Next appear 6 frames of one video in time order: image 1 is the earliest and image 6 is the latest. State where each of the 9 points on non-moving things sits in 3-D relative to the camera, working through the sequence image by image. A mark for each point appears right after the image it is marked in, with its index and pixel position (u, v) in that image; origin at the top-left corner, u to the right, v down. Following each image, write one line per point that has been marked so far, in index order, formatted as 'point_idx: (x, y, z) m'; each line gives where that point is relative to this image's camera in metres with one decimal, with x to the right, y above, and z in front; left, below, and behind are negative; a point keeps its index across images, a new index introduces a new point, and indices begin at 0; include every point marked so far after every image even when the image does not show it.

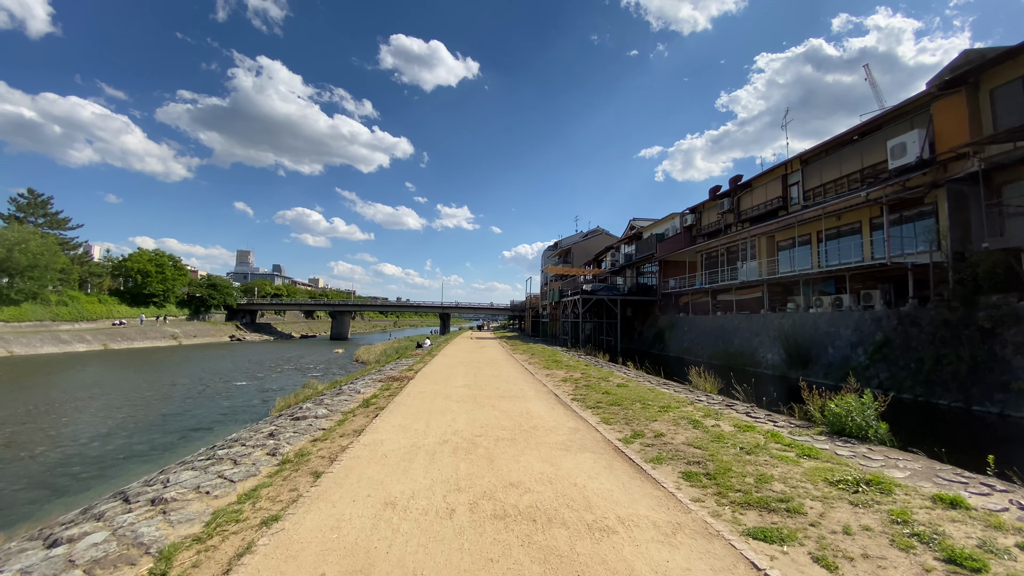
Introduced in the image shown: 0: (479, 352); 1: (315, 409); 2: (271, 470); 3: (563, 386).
0: (-1.4, -2.8, +18.5) m
1: (-4.0, -2.4, +8.6) m
2: (-2.8, -2.1, +5.0) m
3: (+1.2, -2.3, +10.1) m
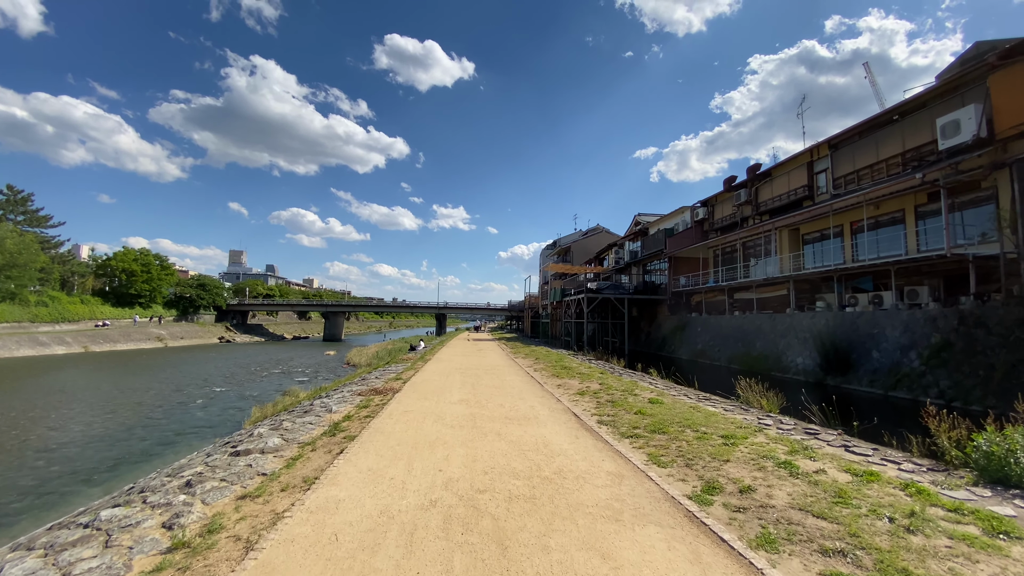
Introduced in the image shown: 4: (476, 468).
0: (-1.3, -2.7, +16.6) m
1: (-3.8, -2.3, +6.7) m
2: (-2.6, -2.0, +3.1) m
3: (+1.3, -2.2, +8.2) m
4: (-0.4, -1.9, +4.6) m
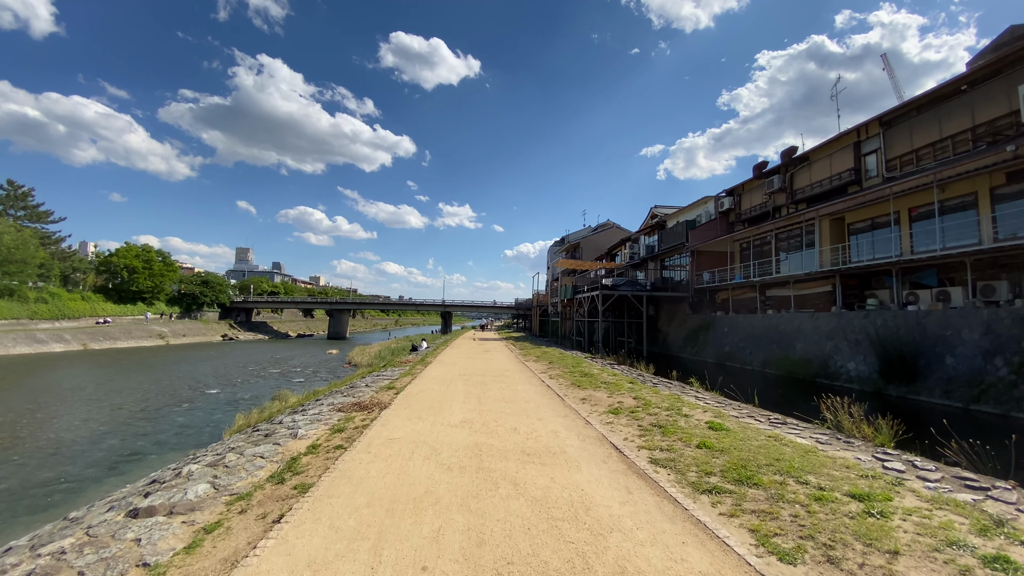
0: (-0.9, -2.5, +14.8) m
1: (-3.6, -2.1, +4.9) m
2: (-2.4, -1.9, +1.3) m
3: (+1.6, -2.0, +6.4) m
4: (-0.2, -1.8, +2.8) m
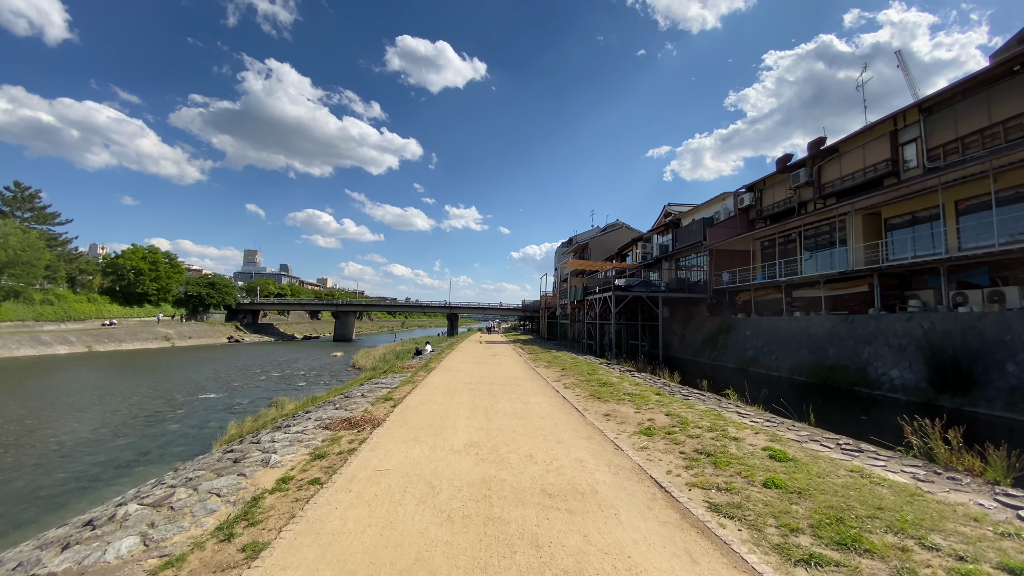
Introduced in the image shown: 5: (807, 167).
0: (-0.6, -2.5, +13.8) m
1: (-3.4, -2.1, +3.9) m
2: (-2.3, -1.8, +0.3) m
3: (+1.7, -2.0, +5.3) m
4: (-0.1, -1.8, +1.8) m
5: (+12.9, +5.3, +18.9) m
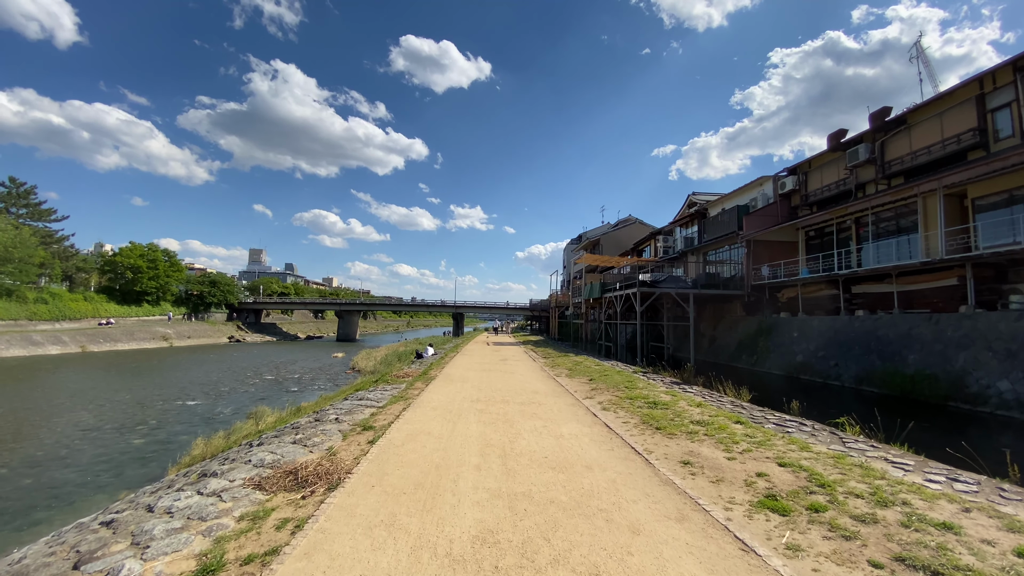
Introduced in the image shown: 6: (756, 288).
0: (-0.2, -2.3, +11.4) m
1: (-3.1, -1.9, +1.6) m
2: (-2.1, -1.7, -2.1) m
3: (+2.1, -1.8, +2.9) m
4: (+0.2, -1.6, -0.6) m
5: (+13.4, +5.5, +16.4) m
6: (+11.0, 0.0, +19.5) m
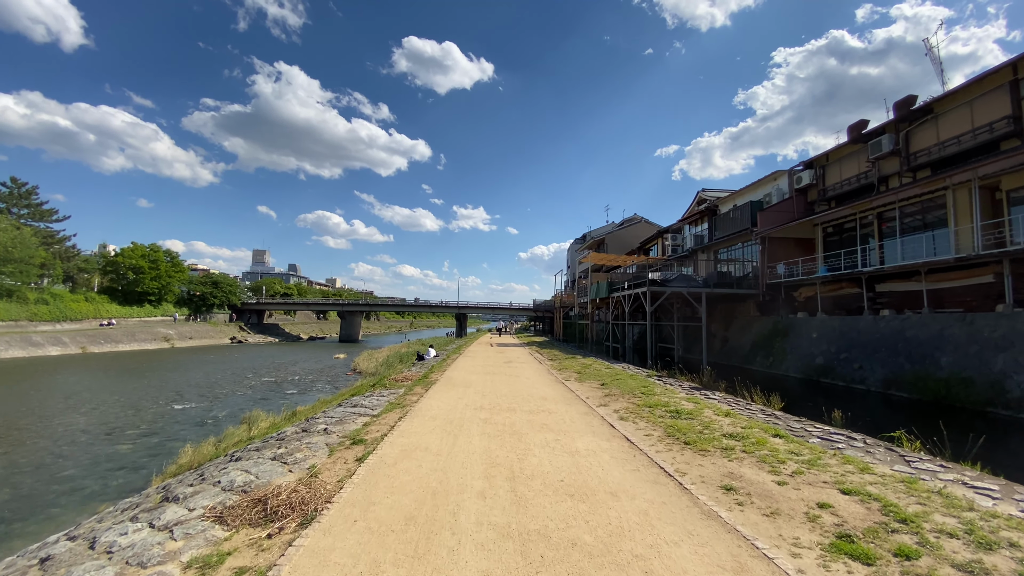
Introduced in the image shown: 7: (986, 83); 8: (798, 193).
0: (-0.1, -2.3, +10.7) m
1: (-3.0, -1.9, +0.9) m
2: (-2.0, -1.6, -2.8) m
3: (+2.2, -1.8, +2.2) m
4: (+0.3, -1.5, -1.3) m
5: (+13.6, +5.6, +15.6) m
6: (+11.2, +0.1, +18.7) m
7: (+14.6, +6.3, +13.3) m
8: (+12.6, +4.2, +19.0) m
